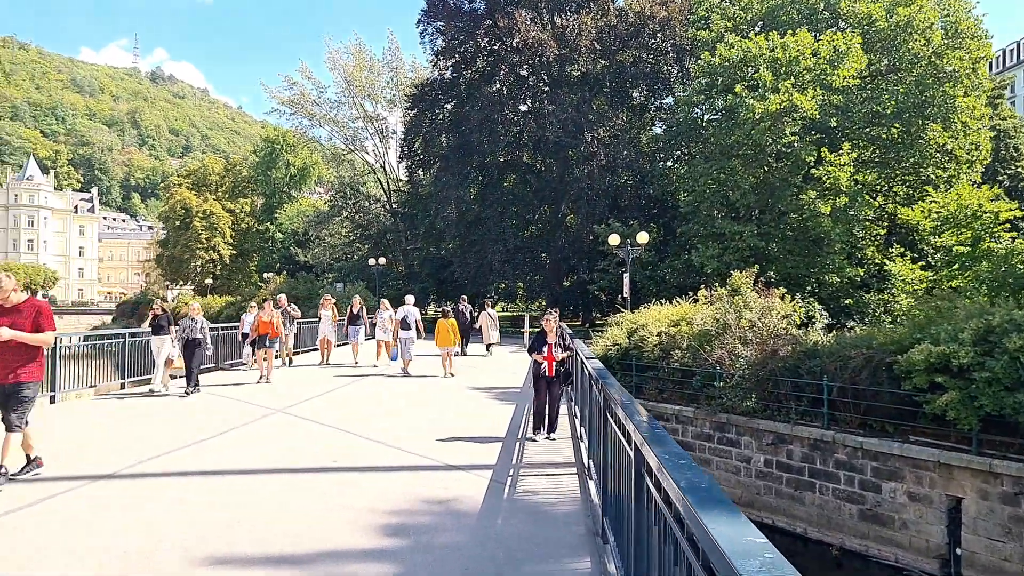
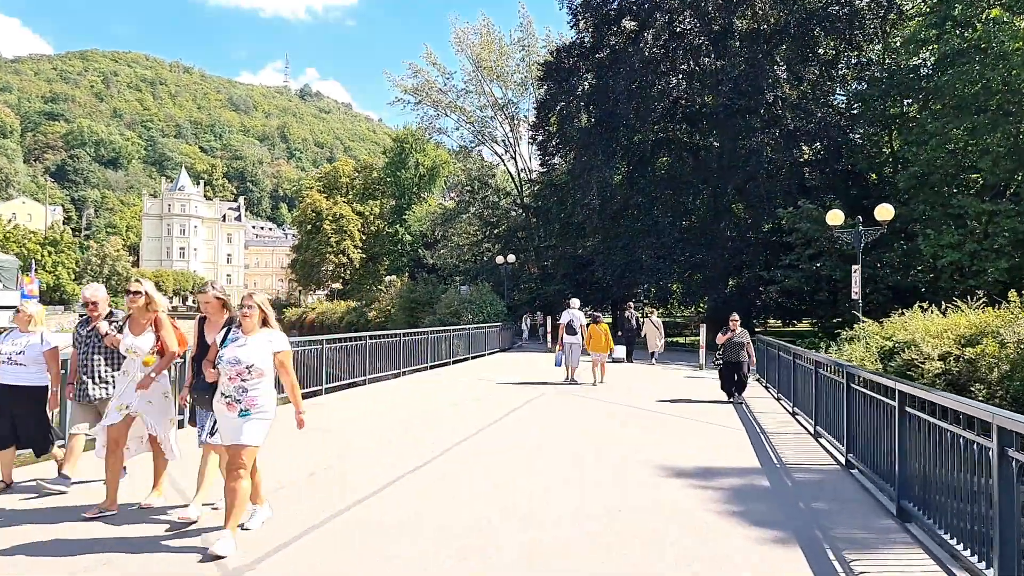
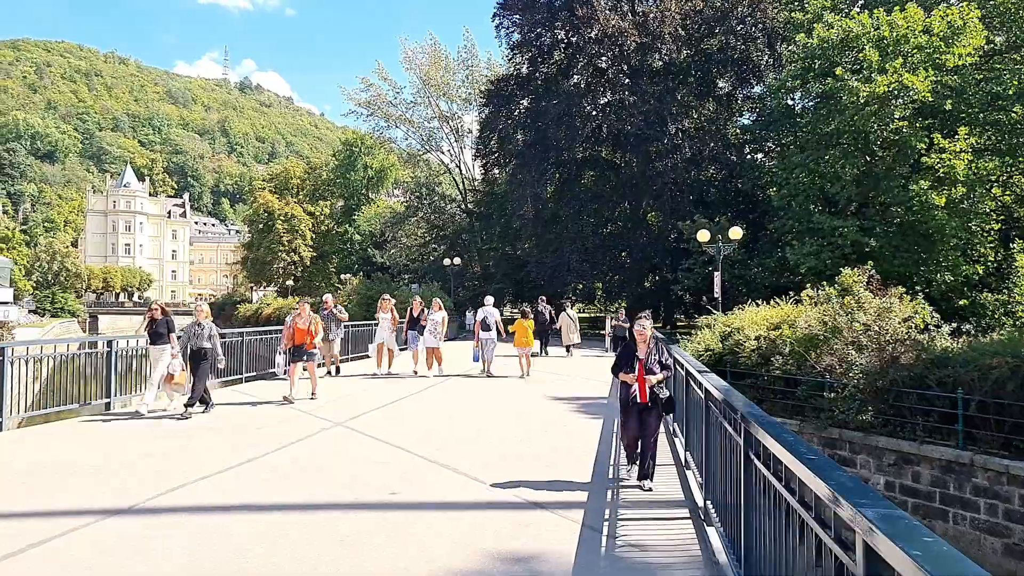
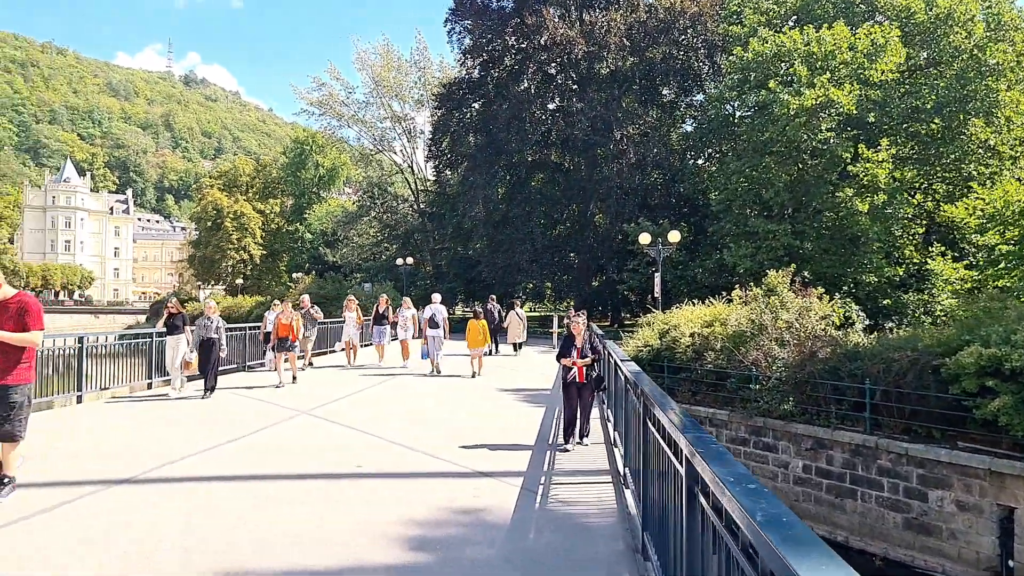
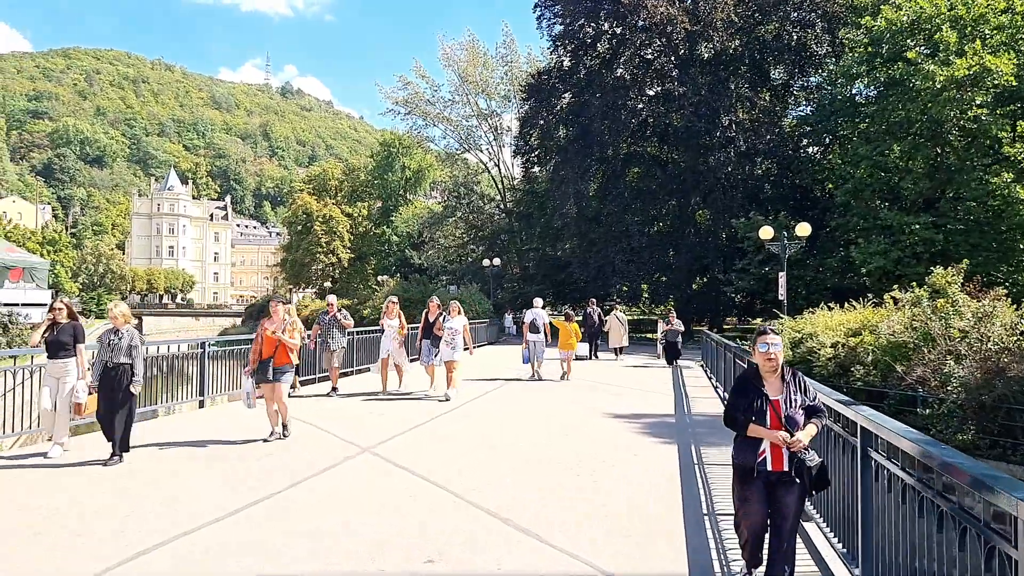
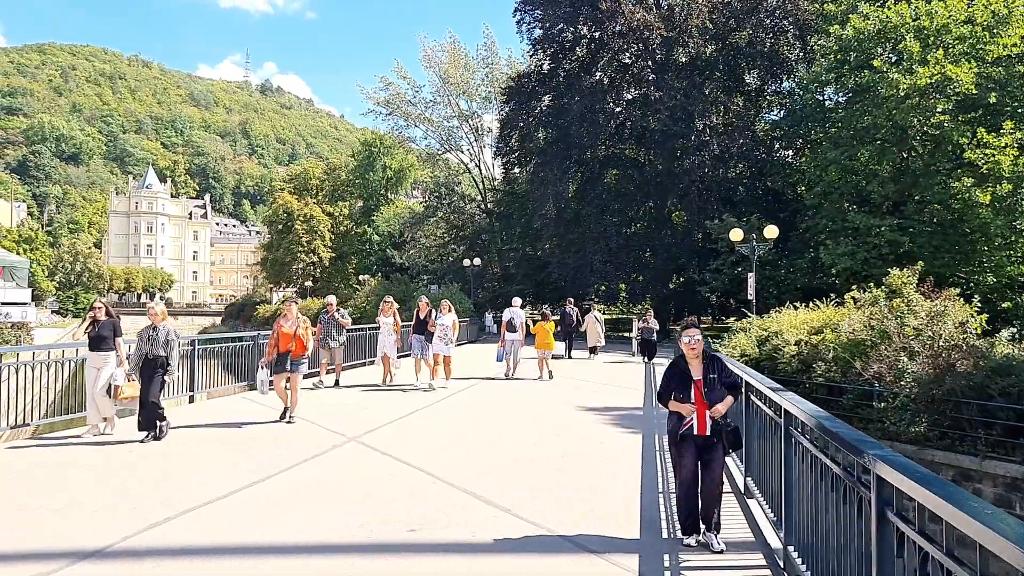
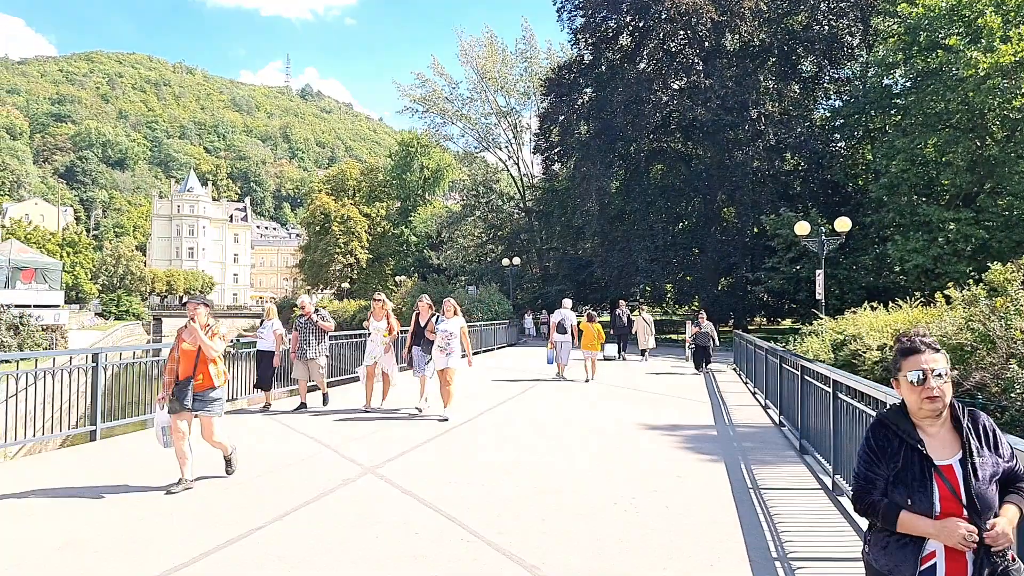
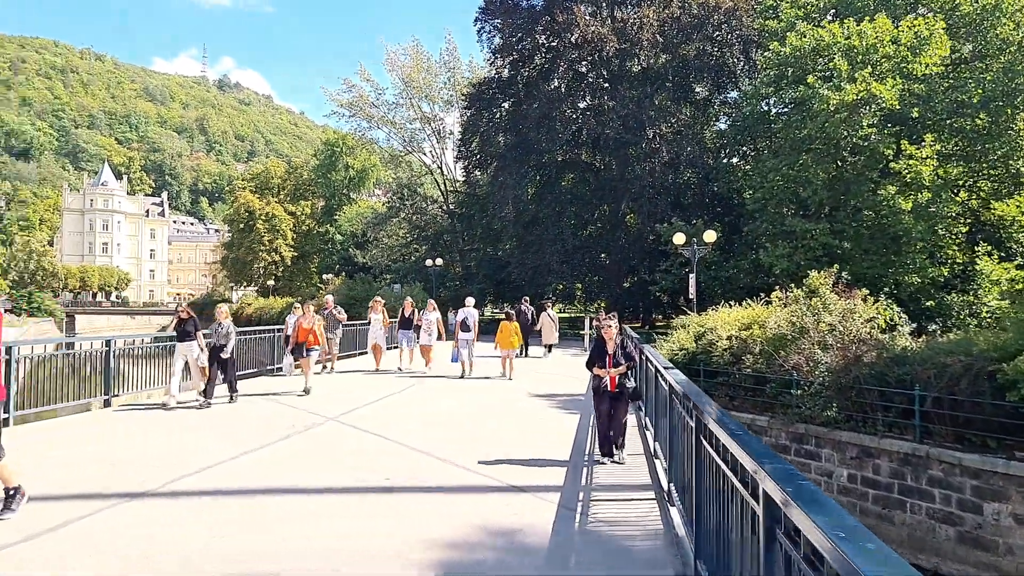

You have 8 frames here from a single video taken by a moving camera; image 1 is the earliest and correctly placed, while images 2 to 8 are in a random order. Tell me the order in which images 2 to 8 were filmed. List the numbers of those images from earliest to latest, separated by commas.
4, 8, 3, 6, 5, 7, 2
